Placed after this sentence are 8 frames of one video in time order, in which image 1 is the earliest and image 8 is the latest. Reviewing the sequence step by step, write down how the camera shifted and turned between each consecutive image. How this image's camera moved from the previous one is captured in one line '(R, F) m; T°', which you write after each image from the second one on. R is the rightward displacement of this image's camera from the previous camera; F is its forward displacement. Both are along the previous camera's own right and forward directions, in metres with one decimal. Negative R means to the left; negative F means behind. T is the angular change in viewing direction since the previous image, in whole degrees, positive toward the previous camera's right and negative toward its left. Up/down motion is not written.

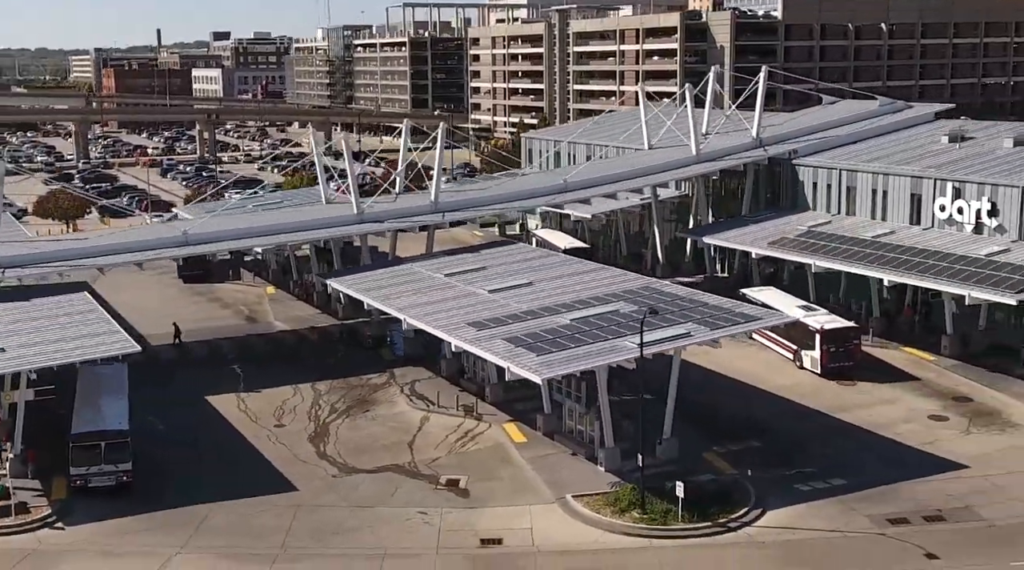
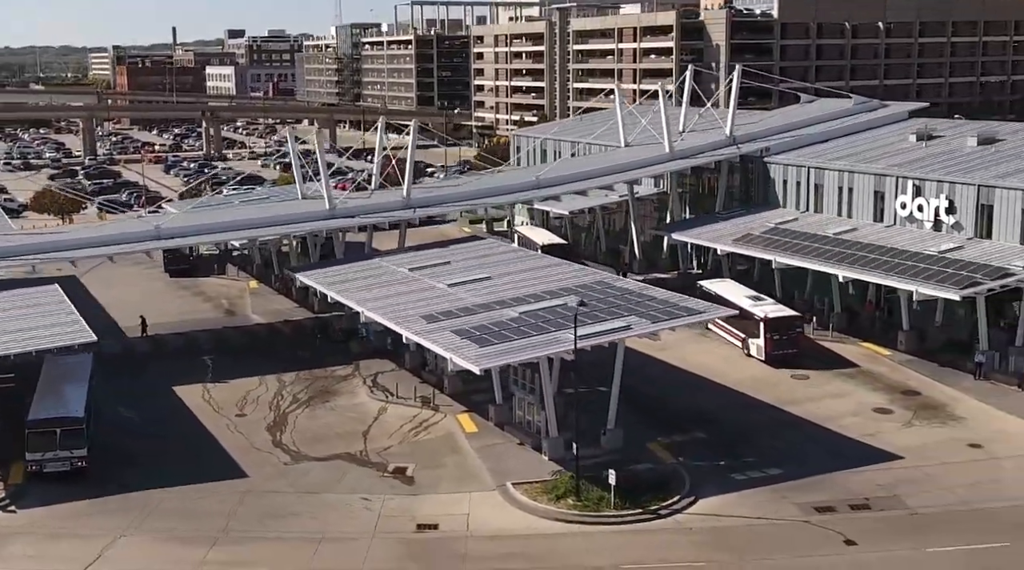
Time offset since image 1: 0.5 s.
(+2.3, -1.0) m; -1°
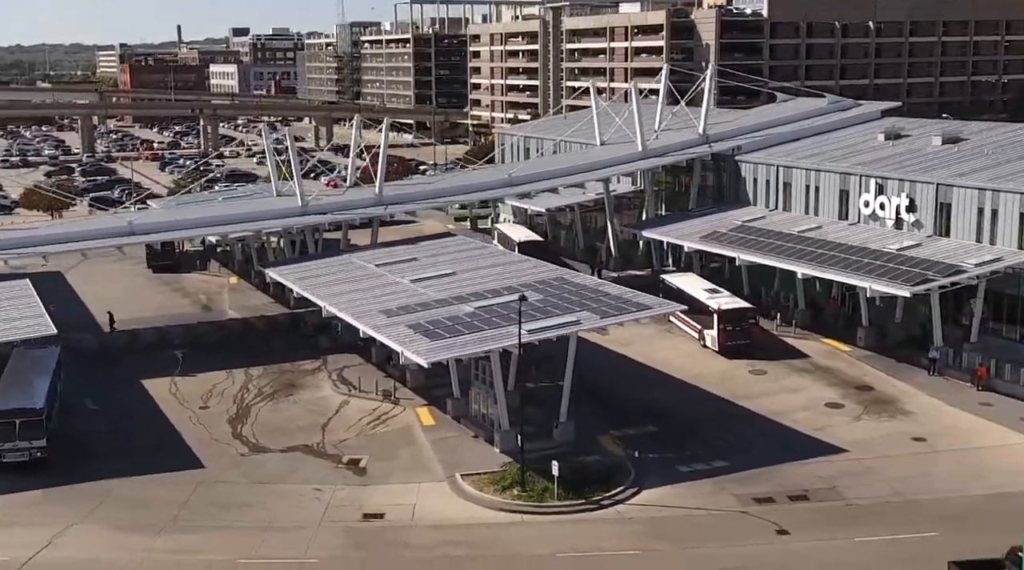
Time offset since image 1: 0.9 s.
(+1.8, -0.8) m; 0°
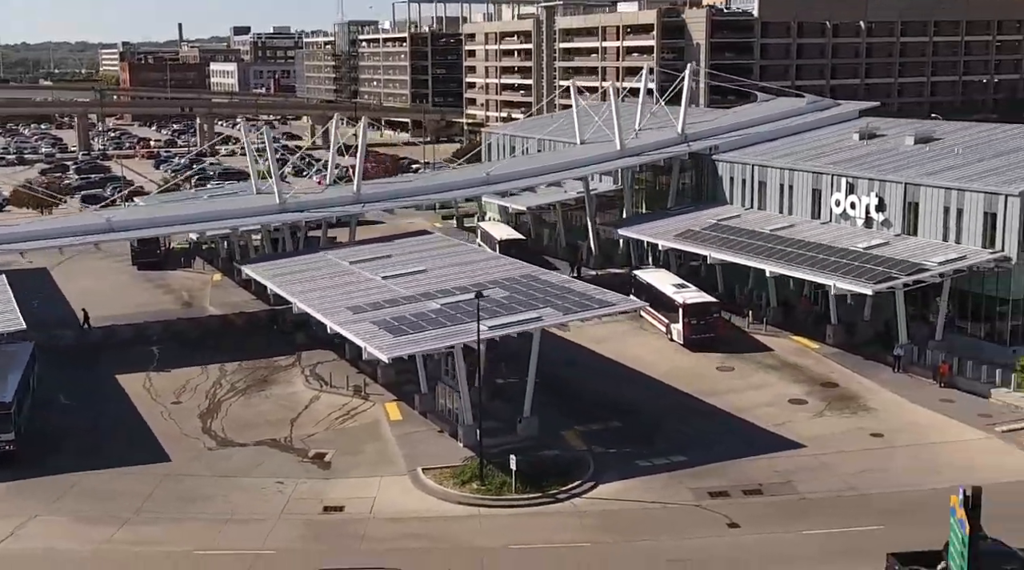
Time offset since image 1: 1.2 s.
(+1.3, -0.5) m; 0°
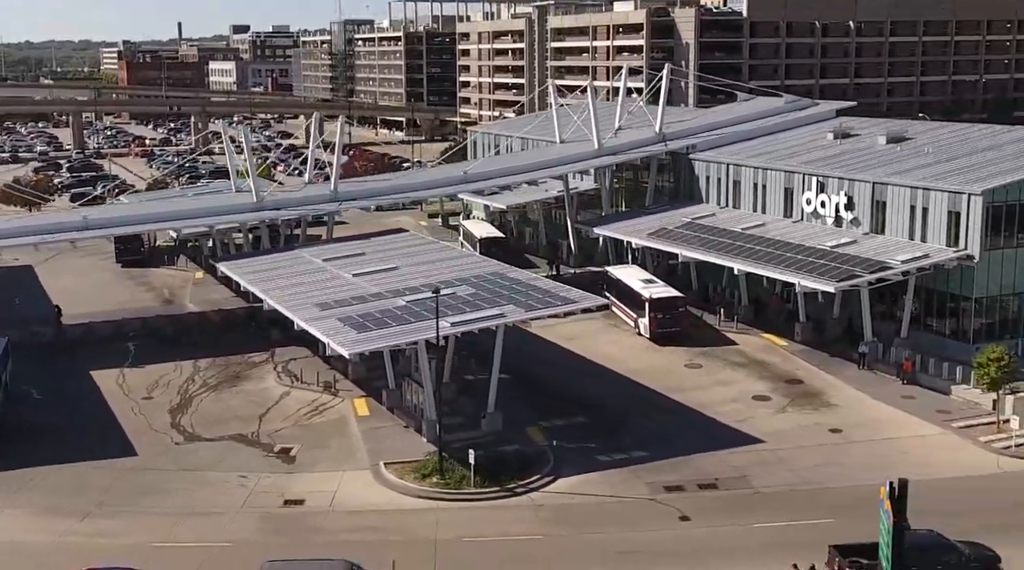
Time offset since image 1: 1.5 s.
(+1.3, -0.5) m; 0°
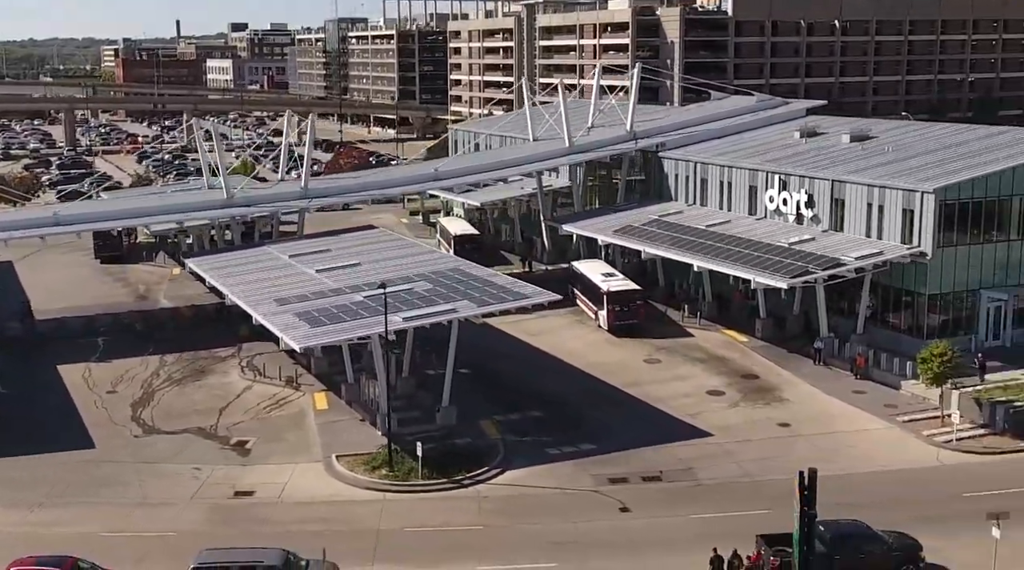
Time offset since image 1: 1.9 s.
(+1.6, -0.6) m; 0°
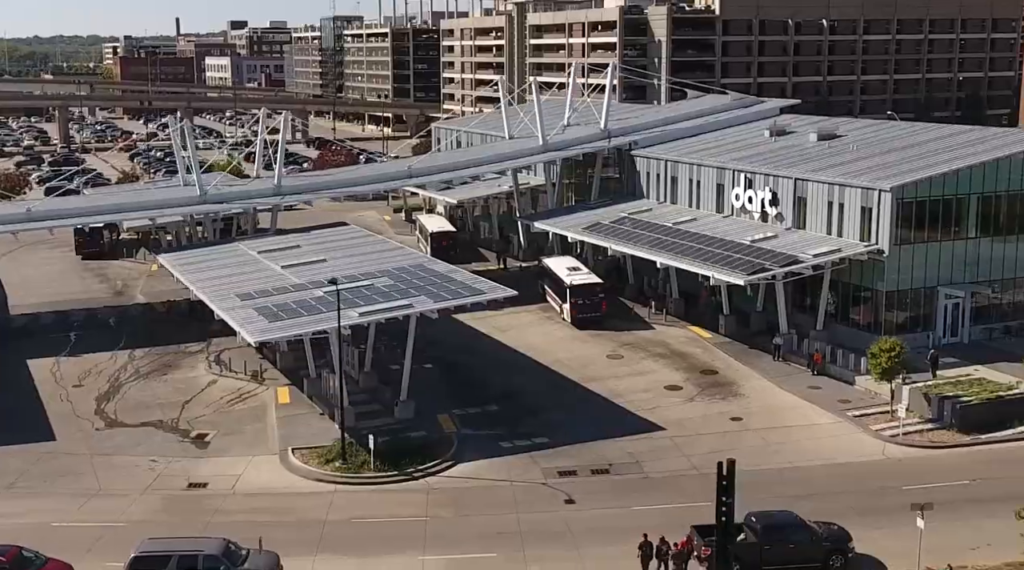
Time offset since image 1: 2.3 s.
(+1.6, -0.6) m; 0°
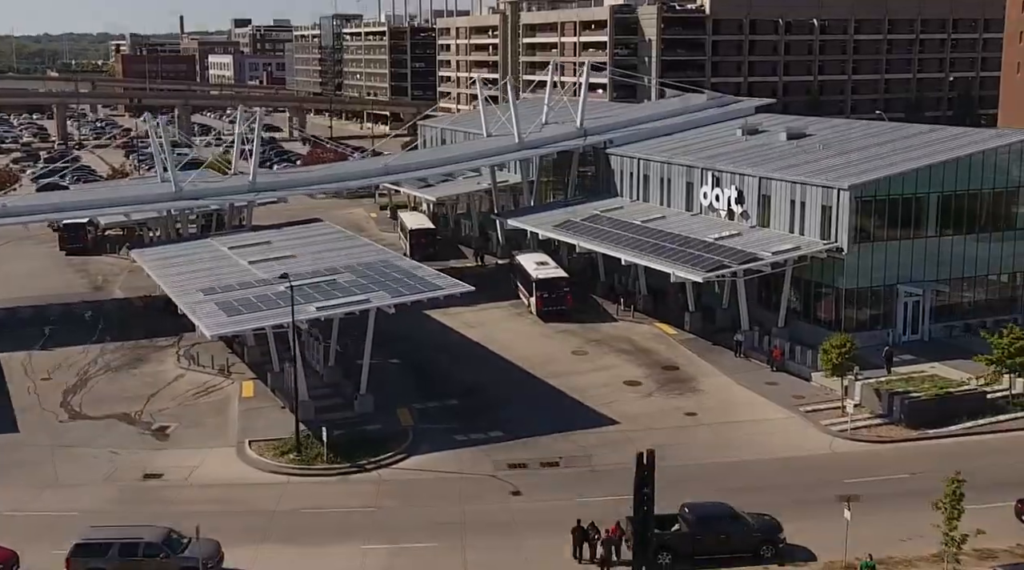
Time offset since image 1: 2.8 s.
(+1.7, -0.6) m; 0°
